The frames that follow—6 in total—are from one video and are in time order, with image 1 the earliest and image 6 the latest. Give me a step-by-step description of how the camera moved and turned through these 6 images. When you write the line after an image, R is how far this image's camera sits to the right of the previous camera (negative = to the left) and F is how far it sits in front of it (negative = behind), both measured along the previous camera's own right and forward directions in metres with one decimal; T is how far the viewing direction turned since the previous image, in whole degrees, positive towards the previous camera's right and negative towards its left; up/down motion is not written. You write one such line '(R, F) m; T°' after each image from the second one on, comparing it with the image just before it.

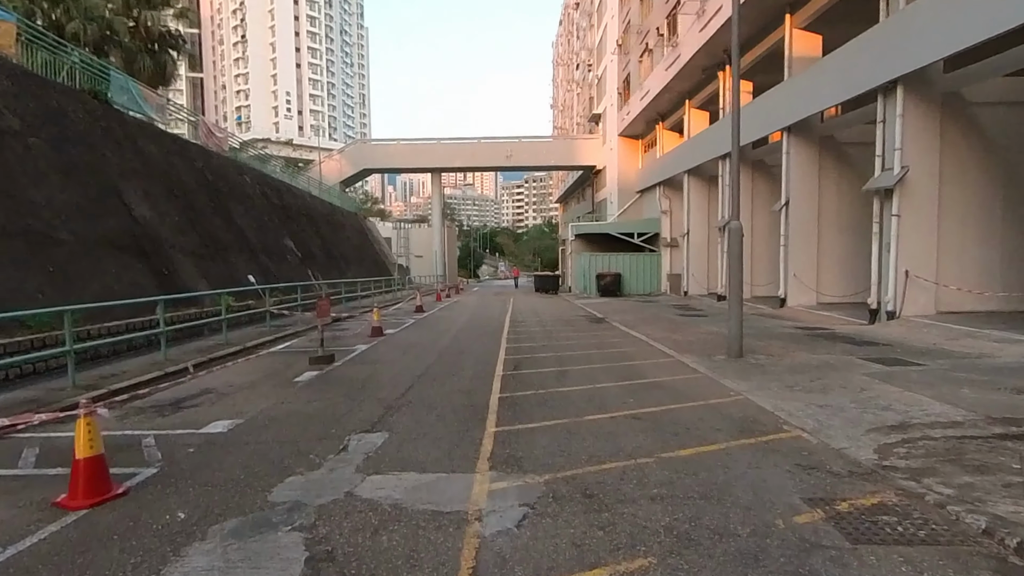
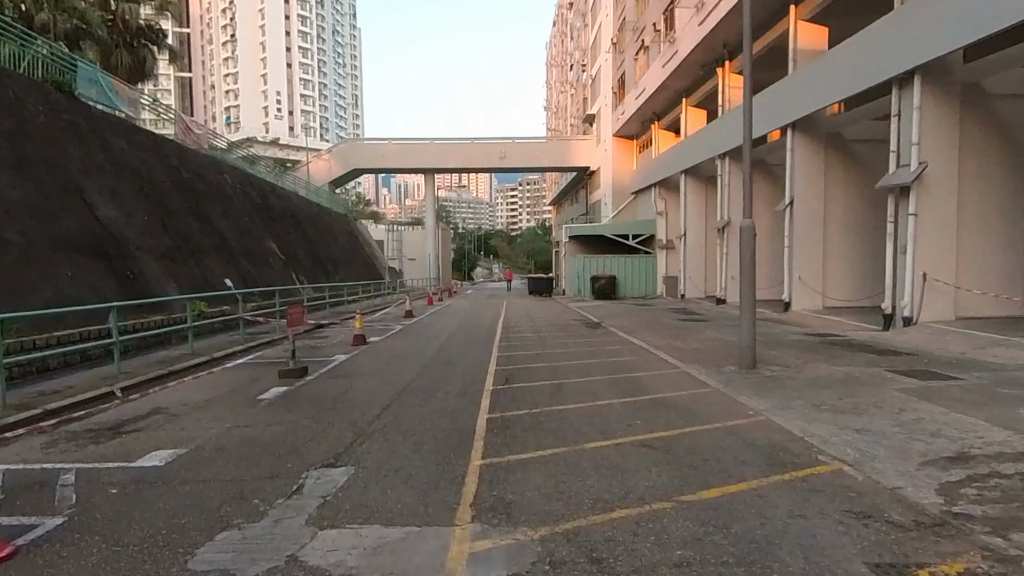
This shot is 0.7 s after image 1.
(0.0, +1.1) m; +1°
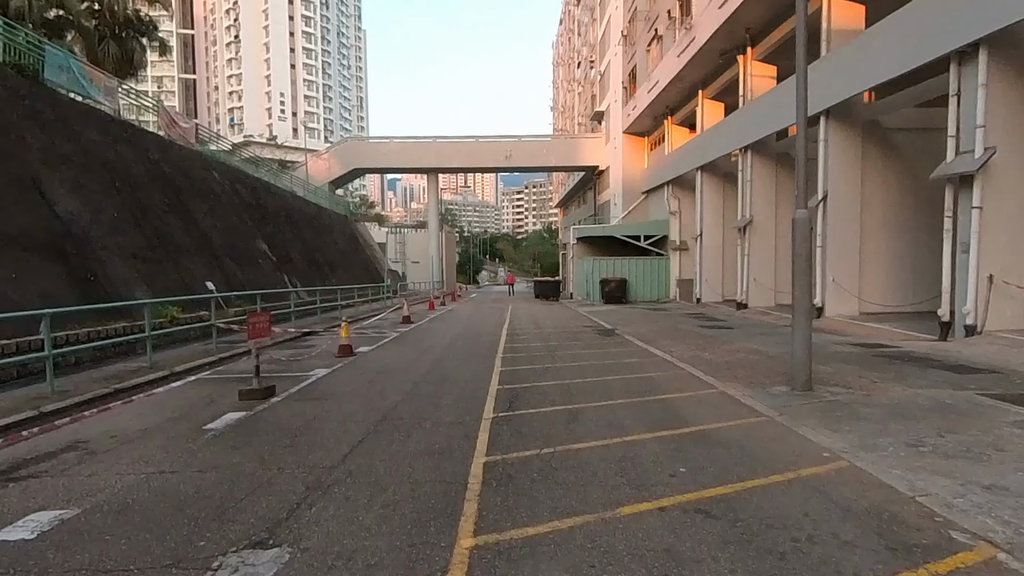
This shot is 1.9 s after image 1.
(0.0, +1.8) m; -1°
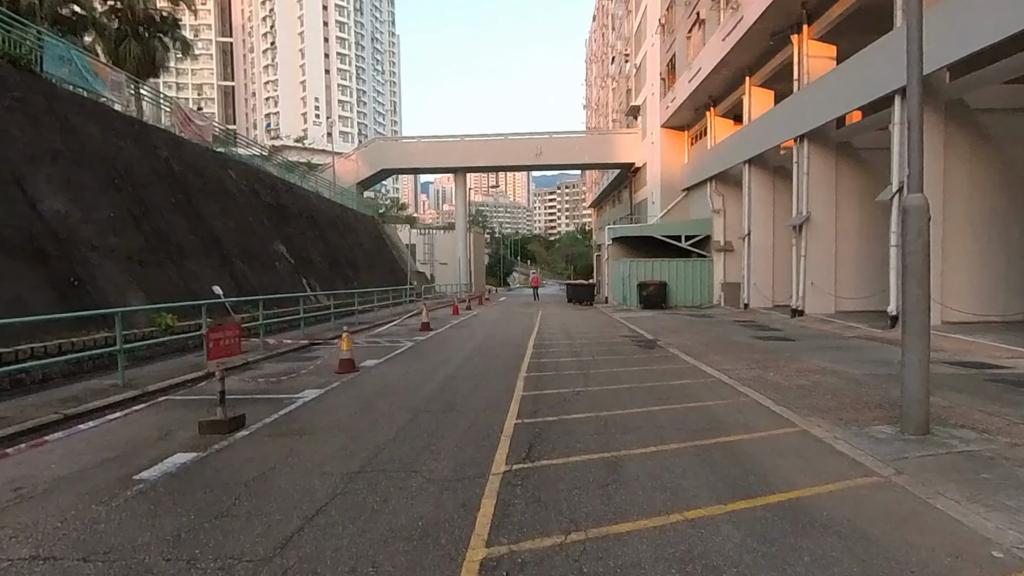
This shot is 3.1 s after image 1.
(+0.2, +1.9) m; -3°
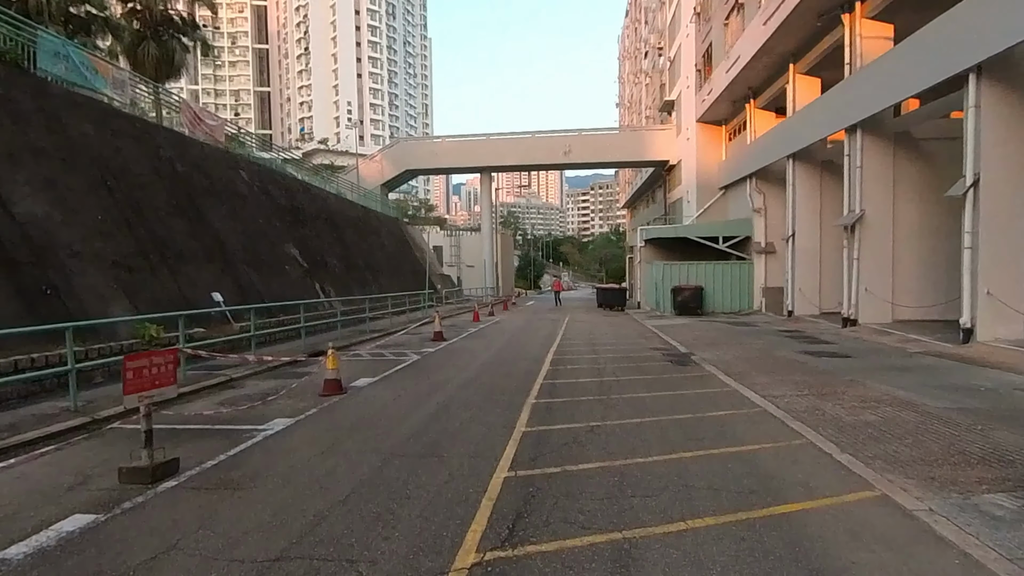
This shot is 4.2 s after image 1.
(+0.5, +1.6) m; -3°
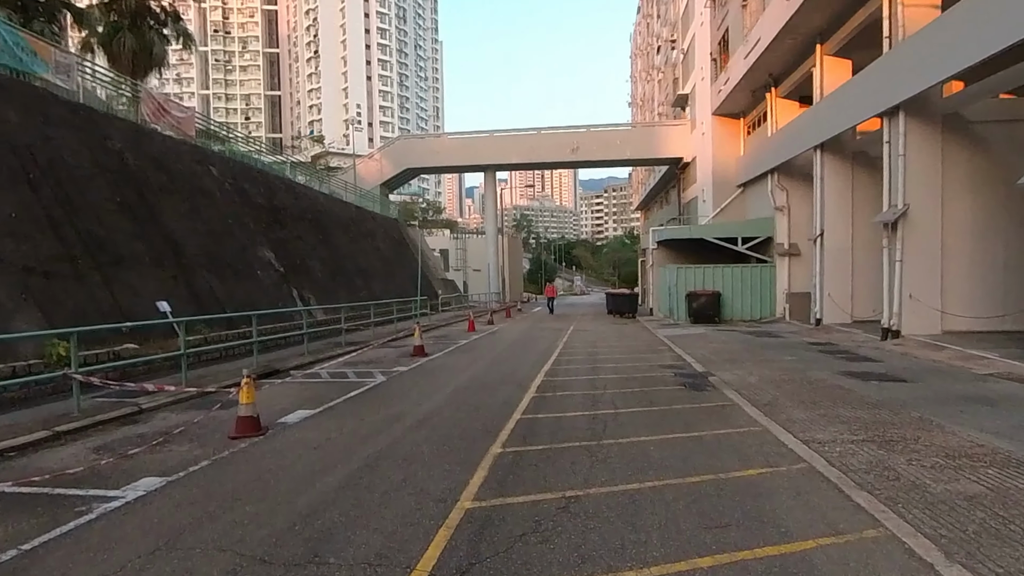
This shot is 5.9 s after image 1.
(+0.7, +2.4) m; -1°
